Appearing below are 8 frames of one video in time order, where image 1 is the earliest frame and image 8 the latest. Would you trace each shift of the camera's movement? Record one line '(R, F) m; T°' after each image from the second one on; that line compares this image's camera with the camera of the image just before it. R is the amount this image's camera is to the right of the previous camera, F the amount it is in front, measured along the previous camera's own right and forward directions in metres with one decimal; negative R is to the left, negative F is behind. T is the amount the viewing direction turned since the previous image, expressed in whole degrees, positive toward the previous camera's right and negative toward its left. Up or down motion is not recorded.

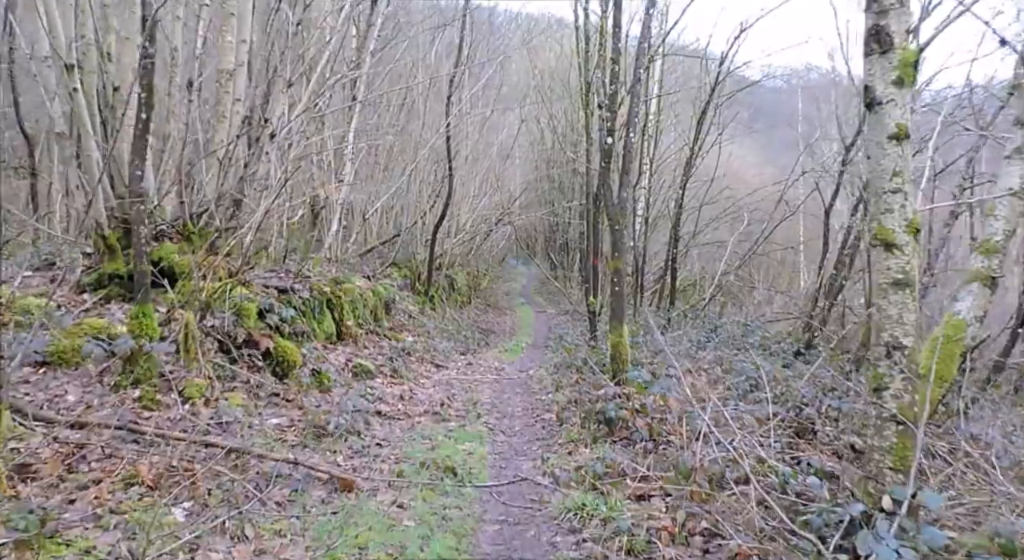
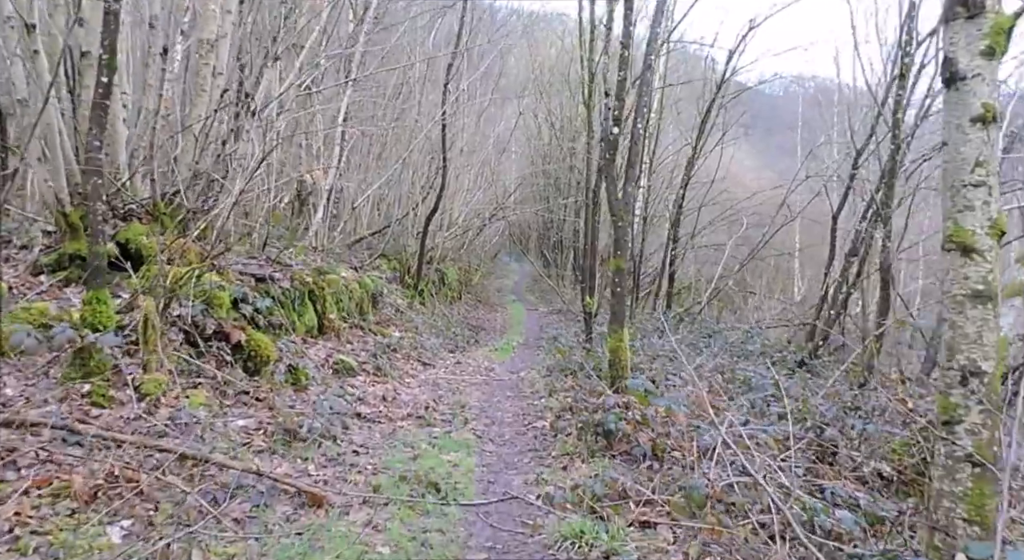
(-0.1, +0.6) m; +1°
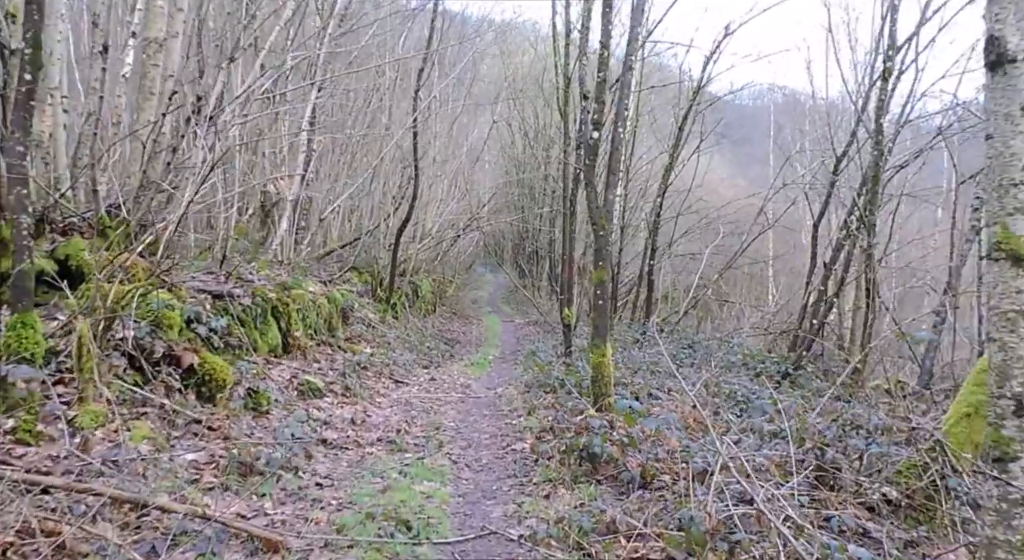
(0.0, +0.5) m; +2°
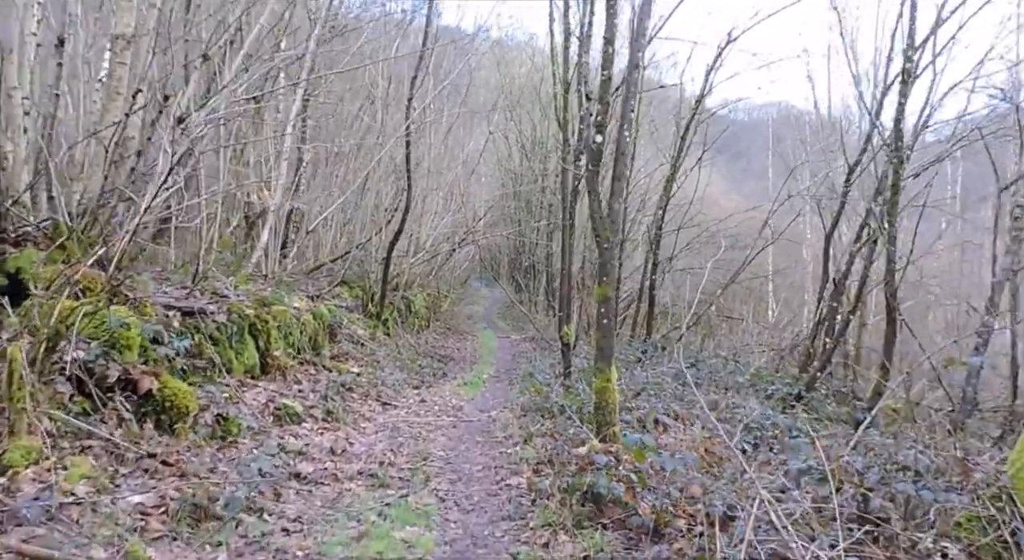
(0.0, +0.7) m; 0°
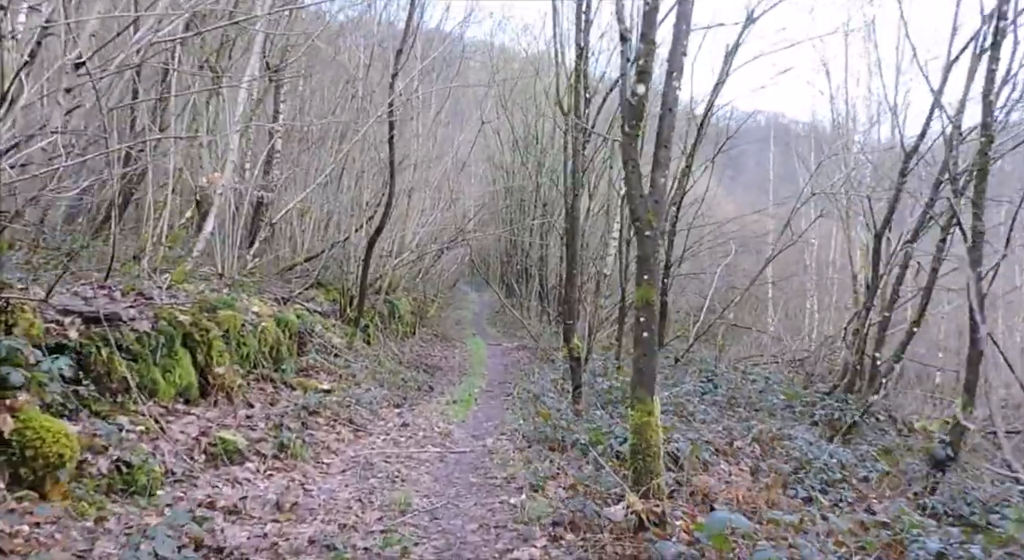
(-0.2, +1.8) m; +1°
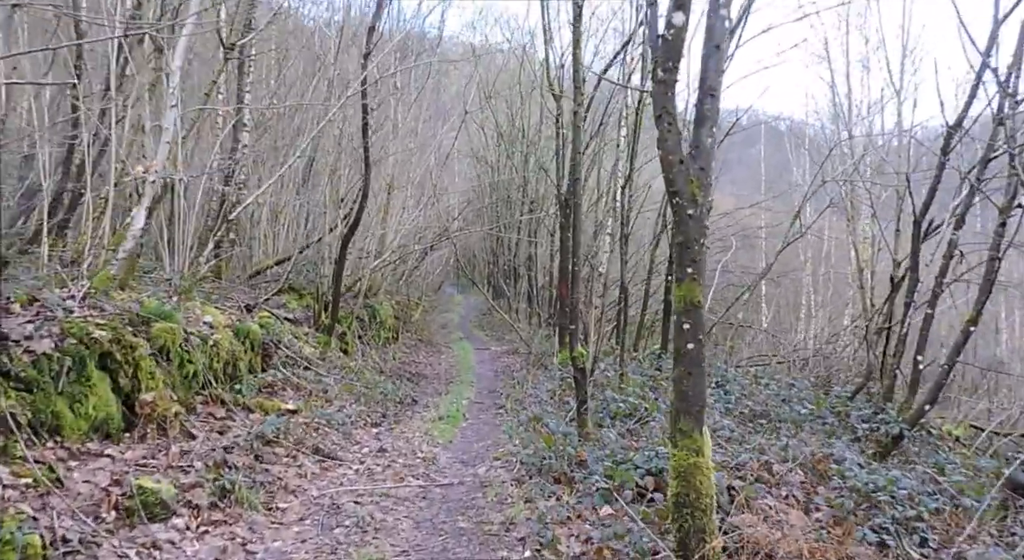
(-0.1, +1.4) m; +1°
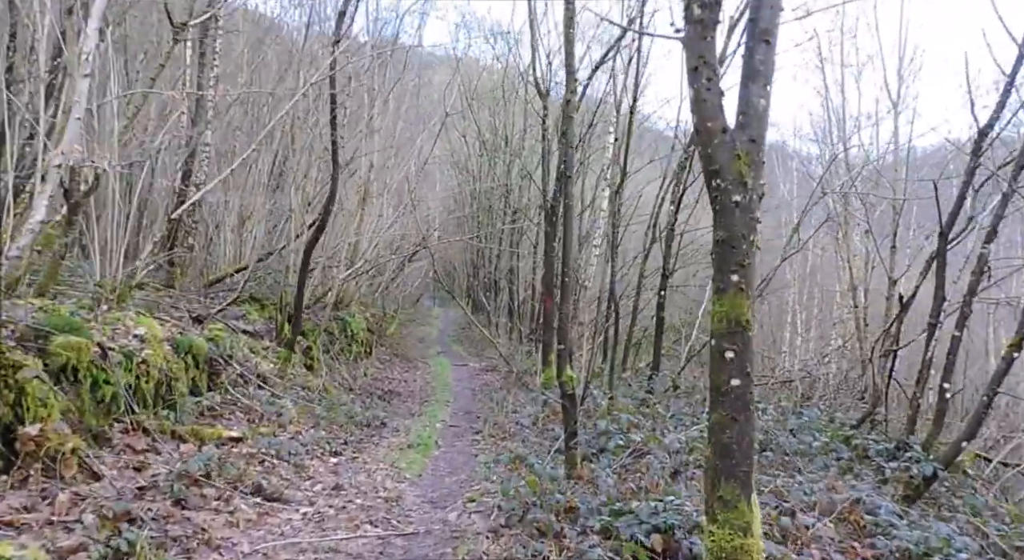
(0.0, +1.1) m; +2°
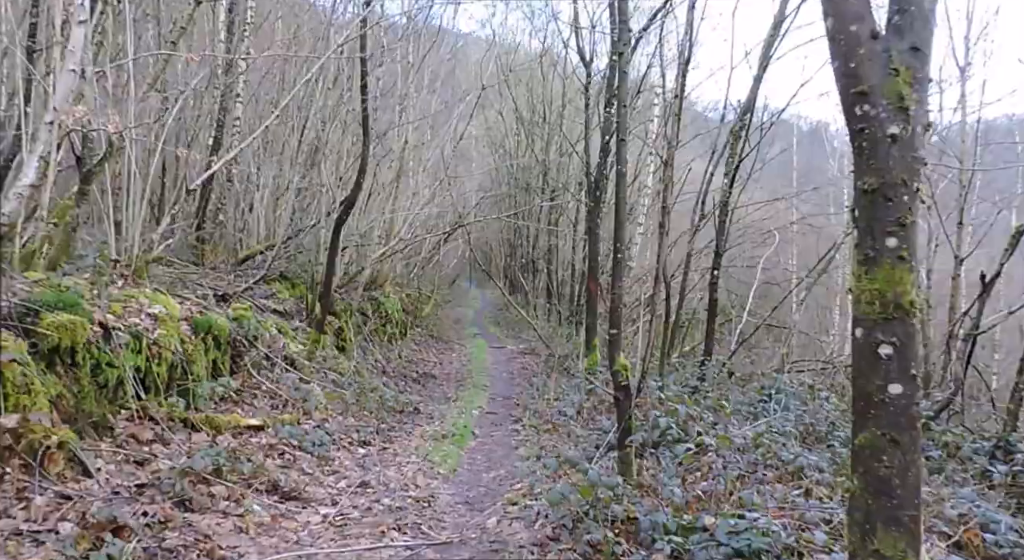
(-0.1, +0.8) m; -3°
